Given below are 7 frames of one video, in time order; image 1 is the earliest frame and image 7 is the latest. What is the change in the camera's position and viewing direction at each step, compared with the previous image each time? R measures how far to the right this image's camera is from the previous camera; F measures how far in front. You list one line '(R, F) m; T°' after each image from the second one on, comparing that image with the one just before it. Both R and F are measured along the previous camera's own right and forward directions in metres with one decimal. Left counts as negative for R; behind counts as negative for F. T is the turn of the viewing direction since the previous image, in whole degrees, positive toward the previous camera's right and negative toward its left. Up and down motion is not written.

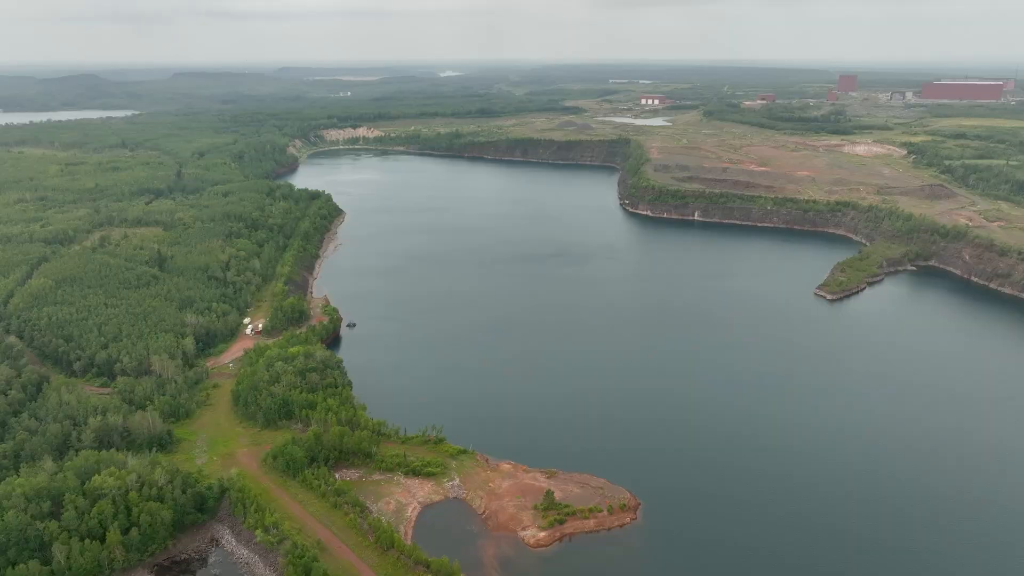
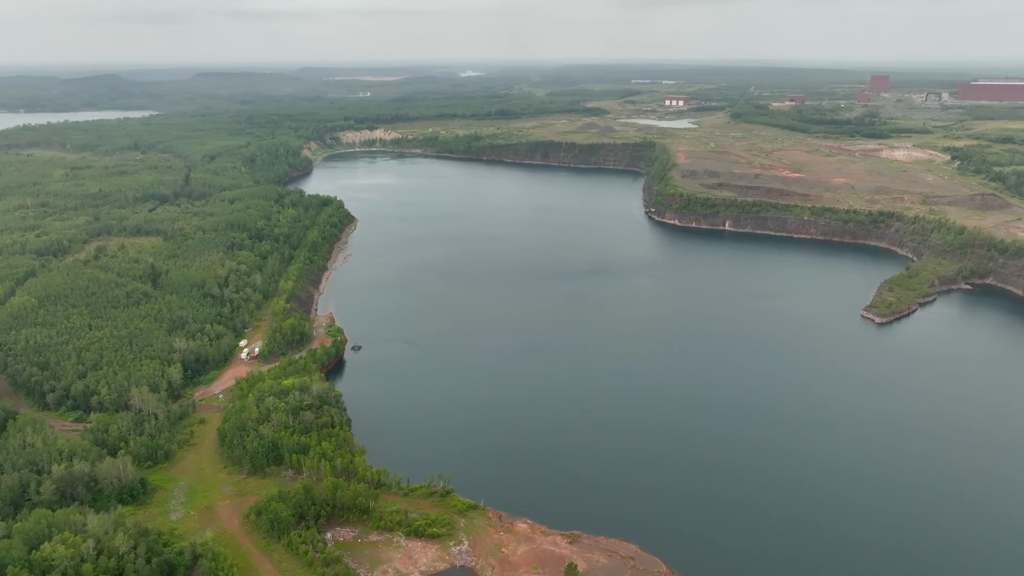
(0.0, +2.1) m; -2°
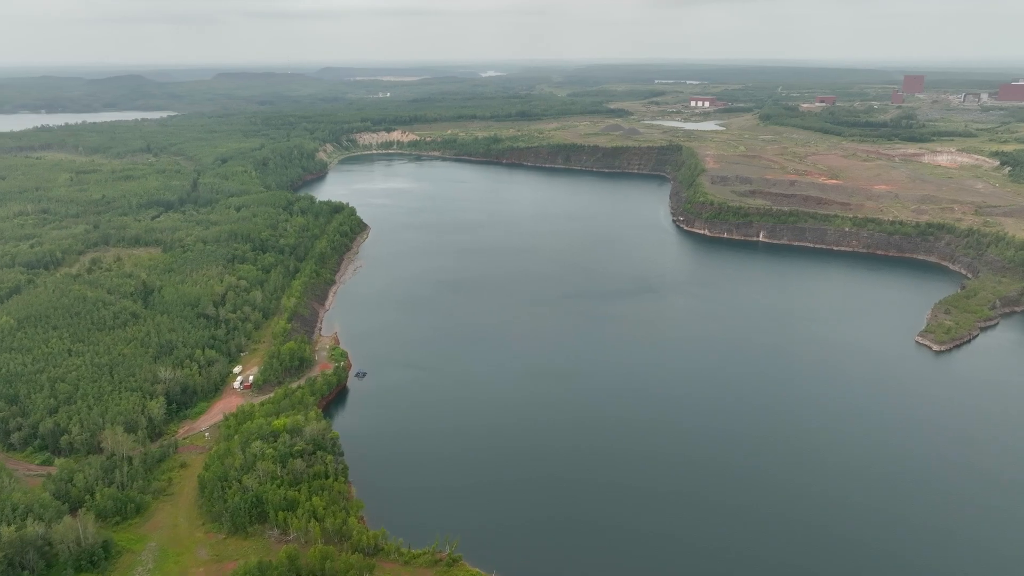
(0.0, +2.1) m; -2°
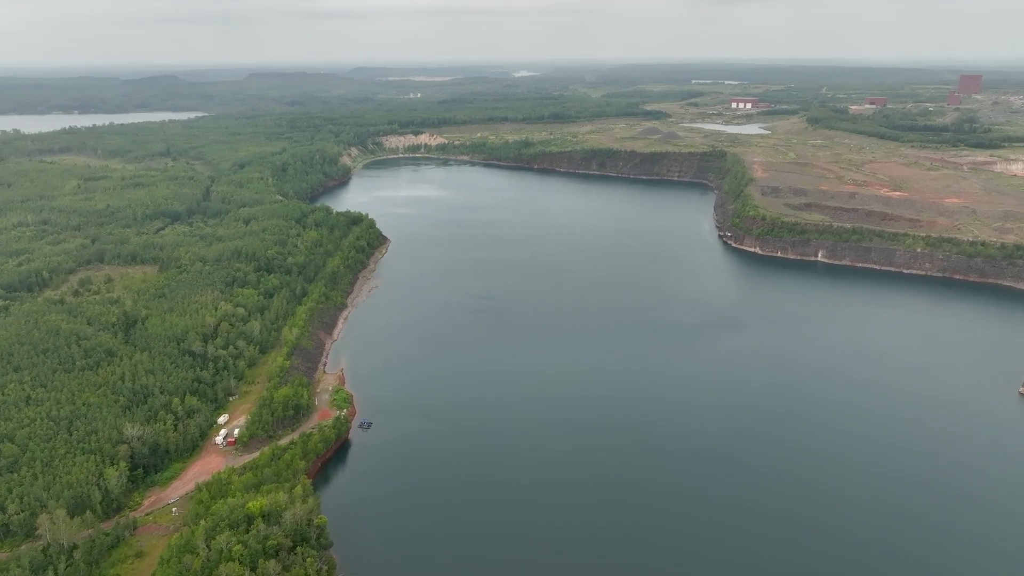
(0.0, +3.2) m; -2°
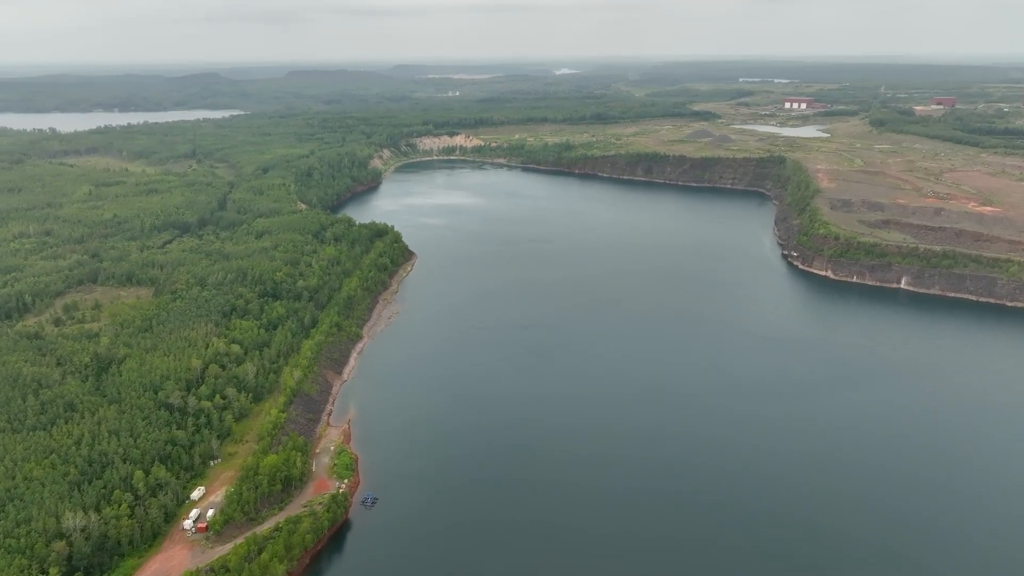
(0.0, +3.5) m; -3°
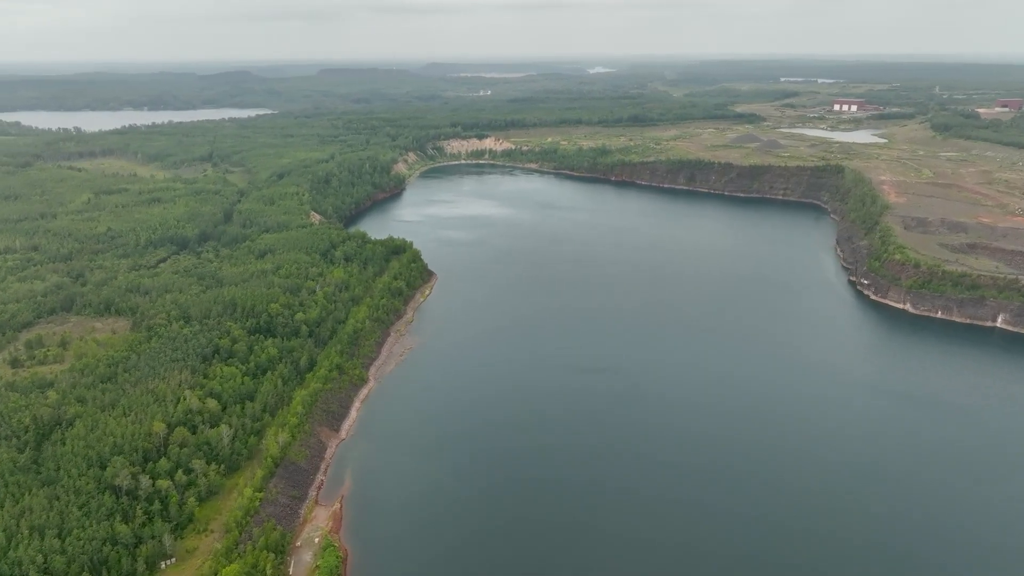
(0.0, +3.5) m; -2°
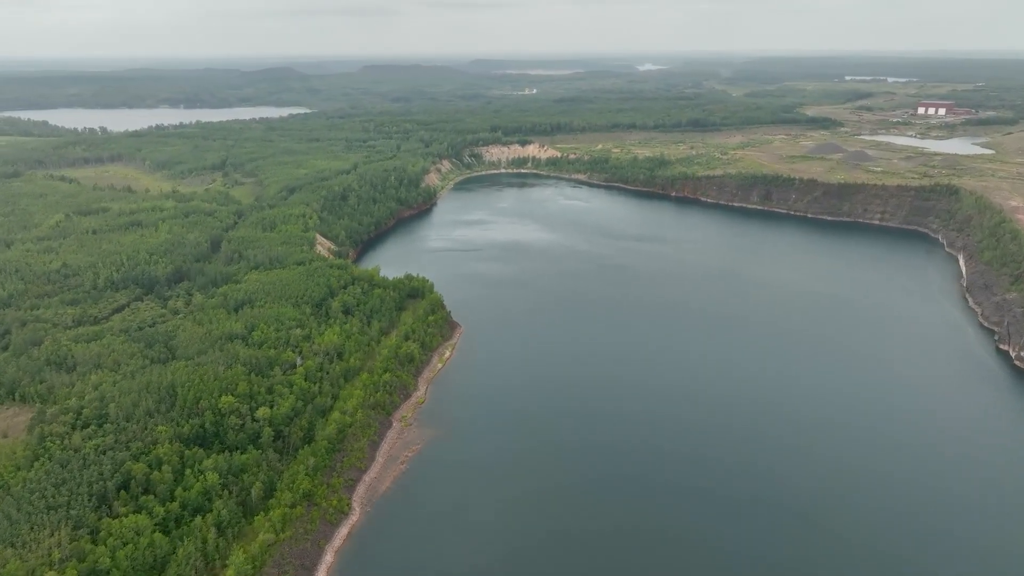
(-0.1, +6.4) m; -3°
